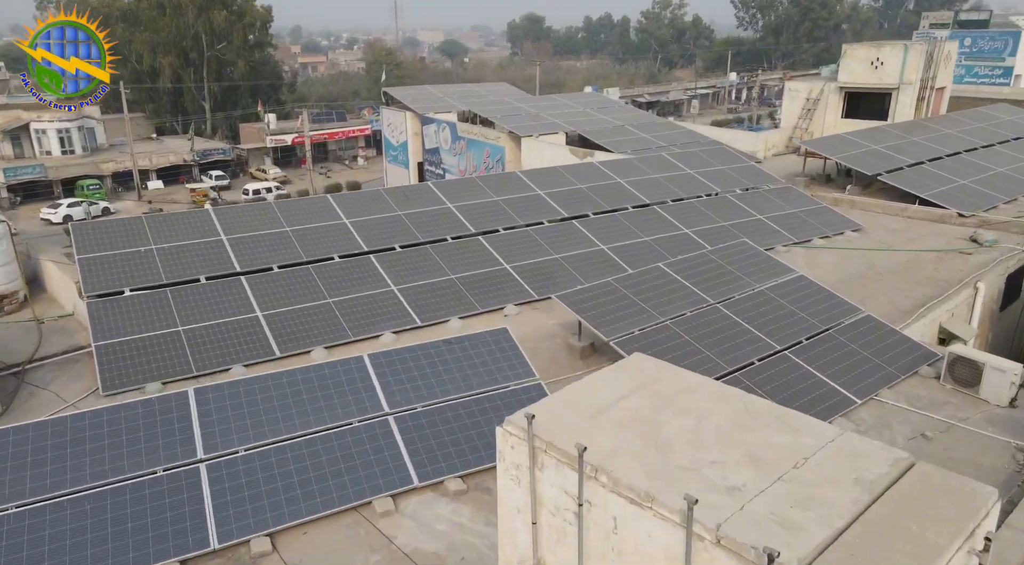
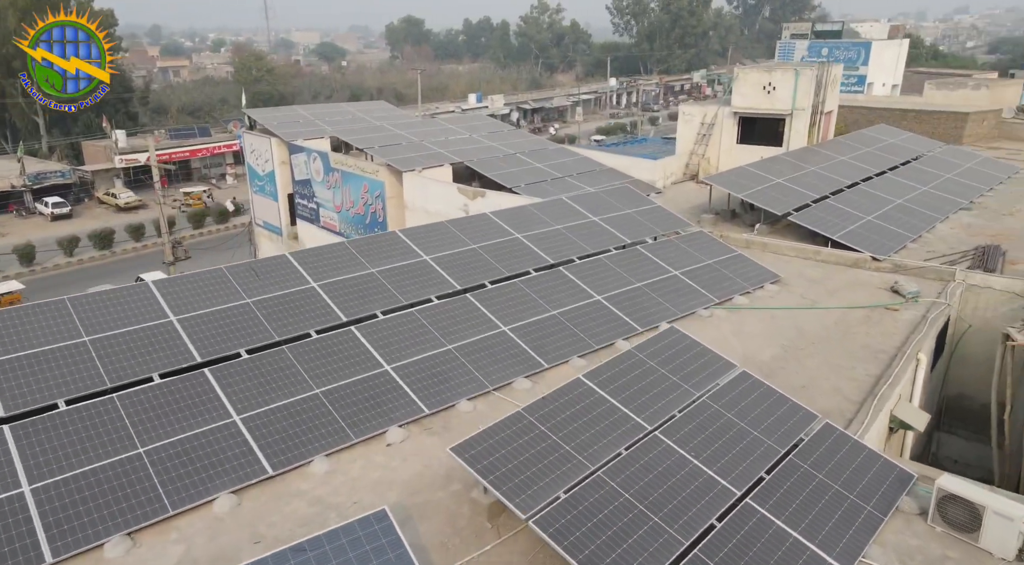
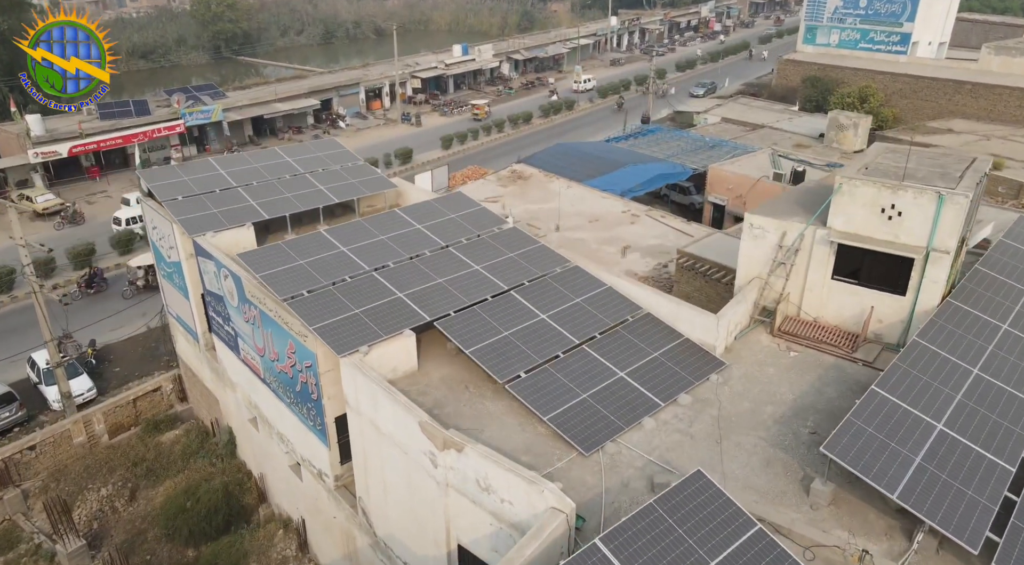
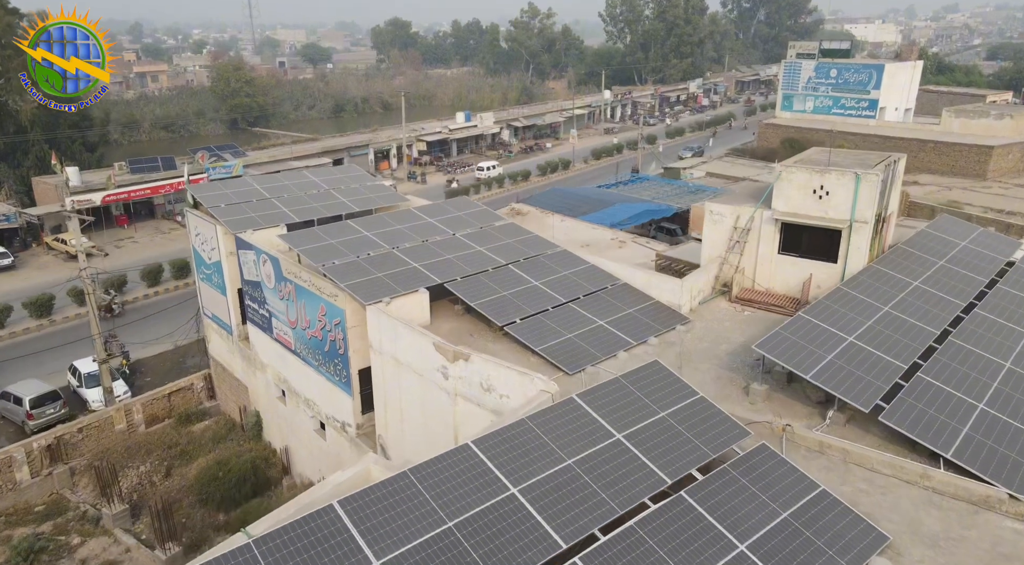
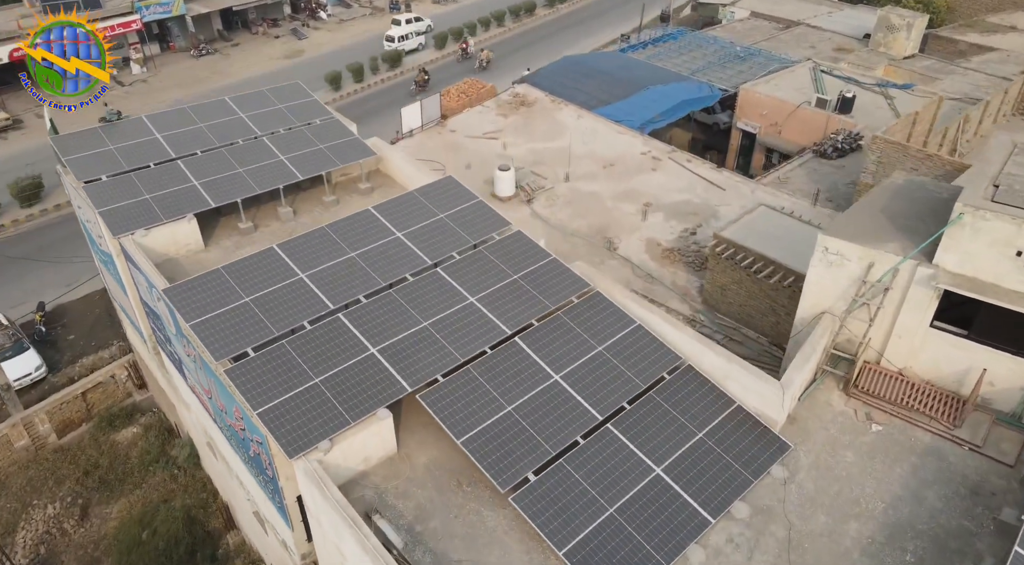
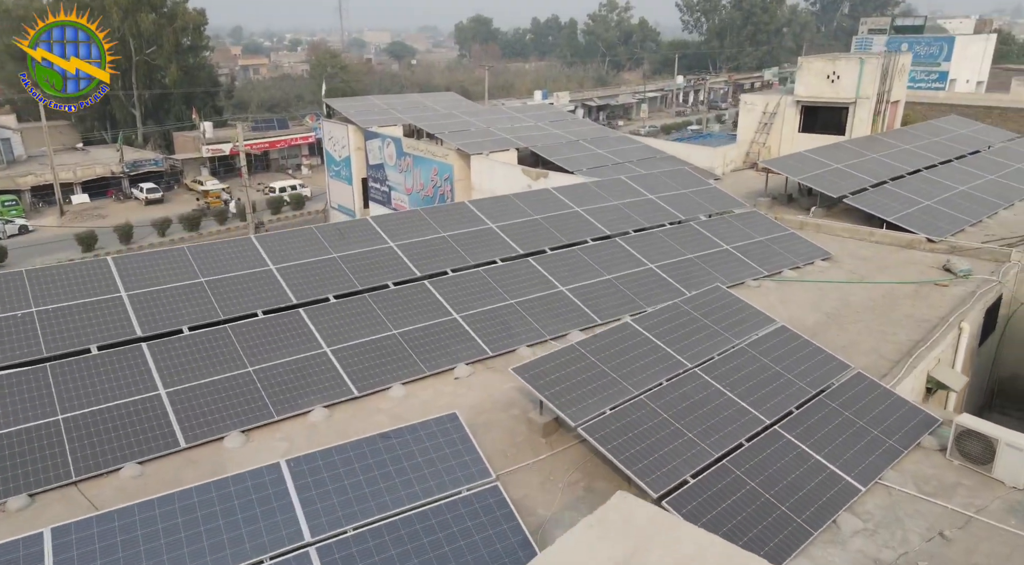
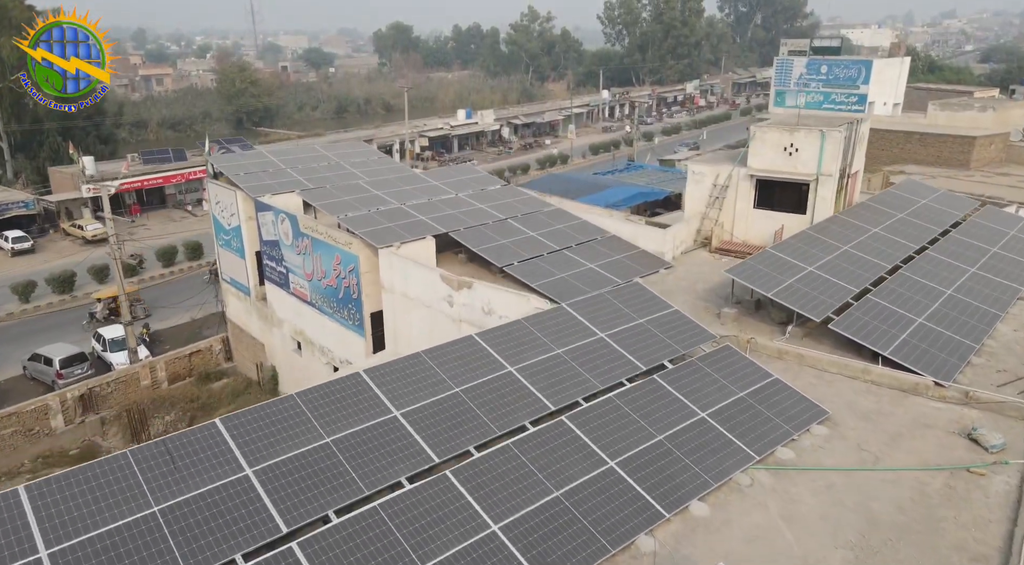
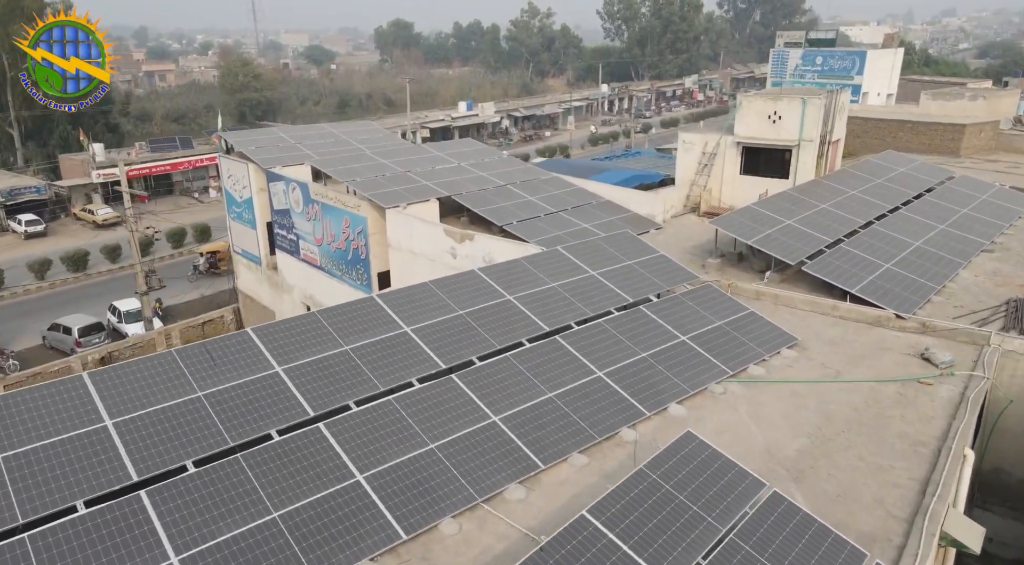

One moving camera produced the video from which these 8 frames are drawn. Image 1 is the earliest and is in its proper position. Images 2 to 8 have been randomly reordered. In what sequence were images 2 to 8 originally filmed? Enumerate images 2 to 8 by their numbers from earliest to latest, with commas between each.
6, 2, 8, 7, 4, 3, 5
